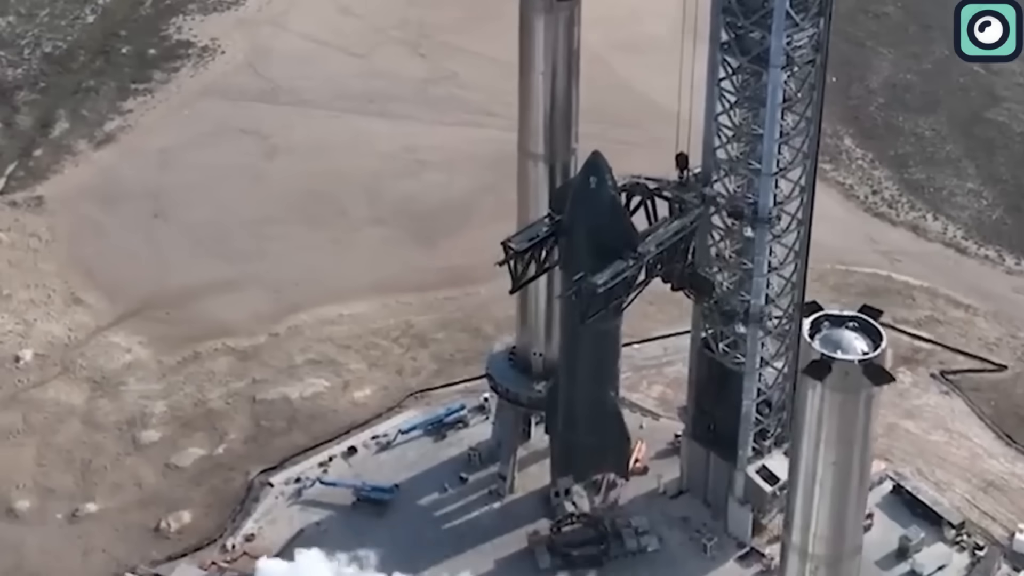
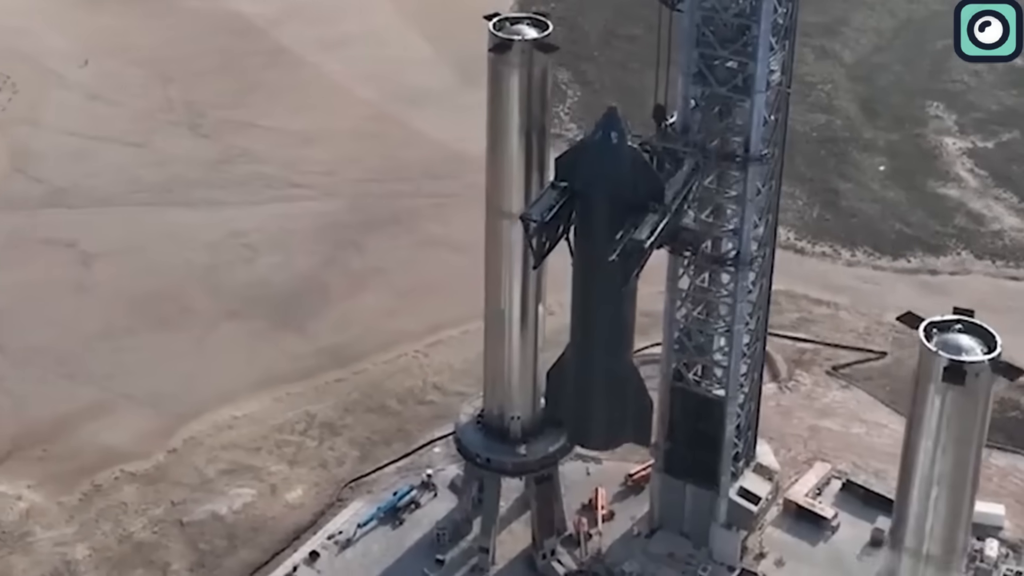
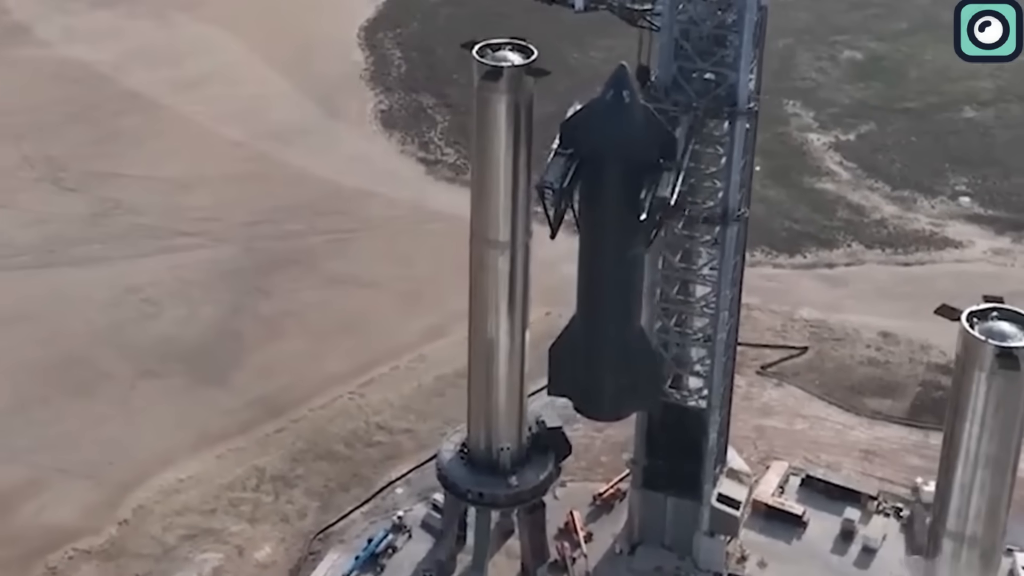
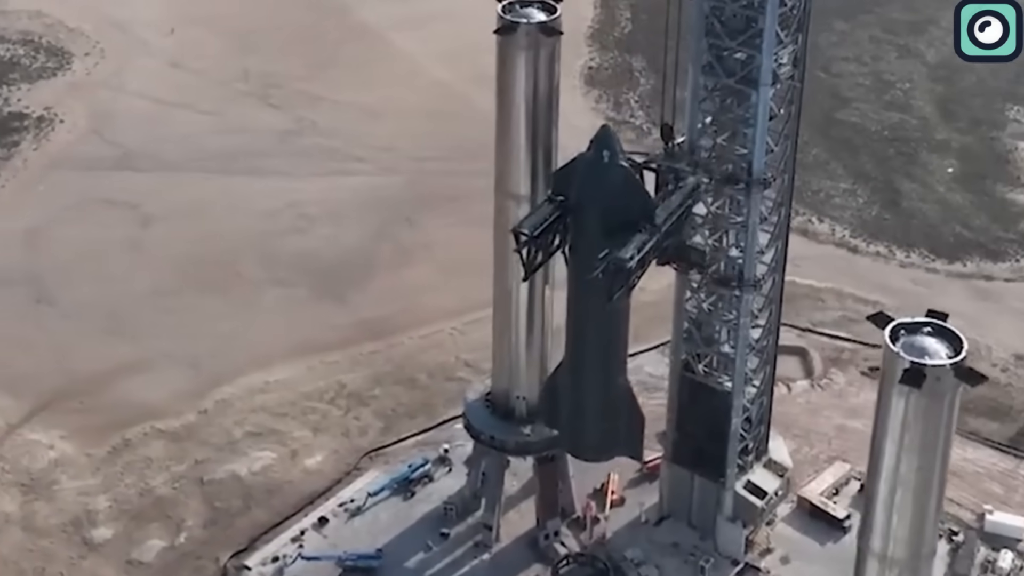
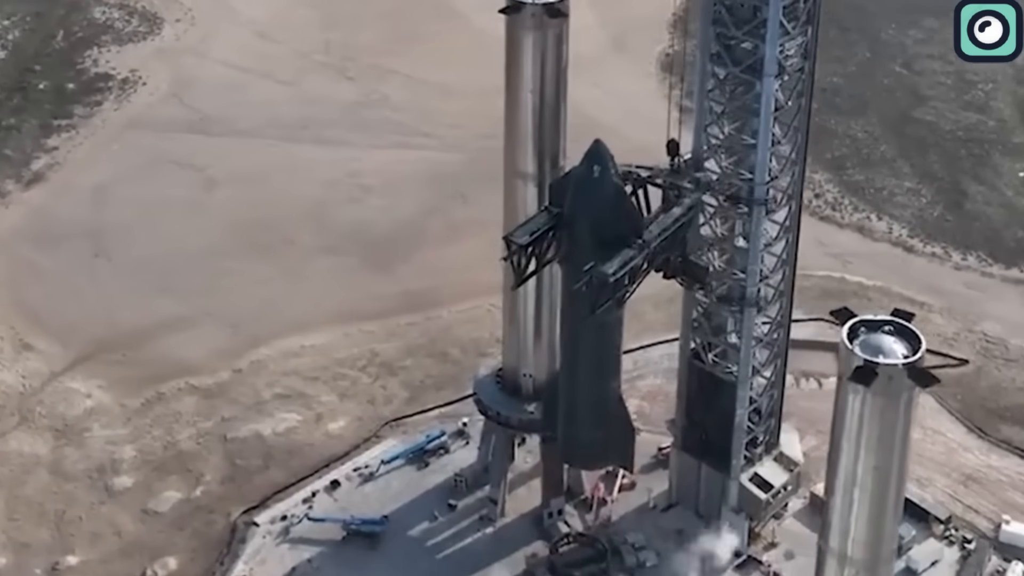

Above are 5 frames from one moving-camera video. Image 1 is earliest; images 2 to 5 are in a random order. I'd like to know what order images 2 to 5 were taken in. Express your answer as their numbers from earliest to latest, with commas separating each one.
5, 4, 2, 3
